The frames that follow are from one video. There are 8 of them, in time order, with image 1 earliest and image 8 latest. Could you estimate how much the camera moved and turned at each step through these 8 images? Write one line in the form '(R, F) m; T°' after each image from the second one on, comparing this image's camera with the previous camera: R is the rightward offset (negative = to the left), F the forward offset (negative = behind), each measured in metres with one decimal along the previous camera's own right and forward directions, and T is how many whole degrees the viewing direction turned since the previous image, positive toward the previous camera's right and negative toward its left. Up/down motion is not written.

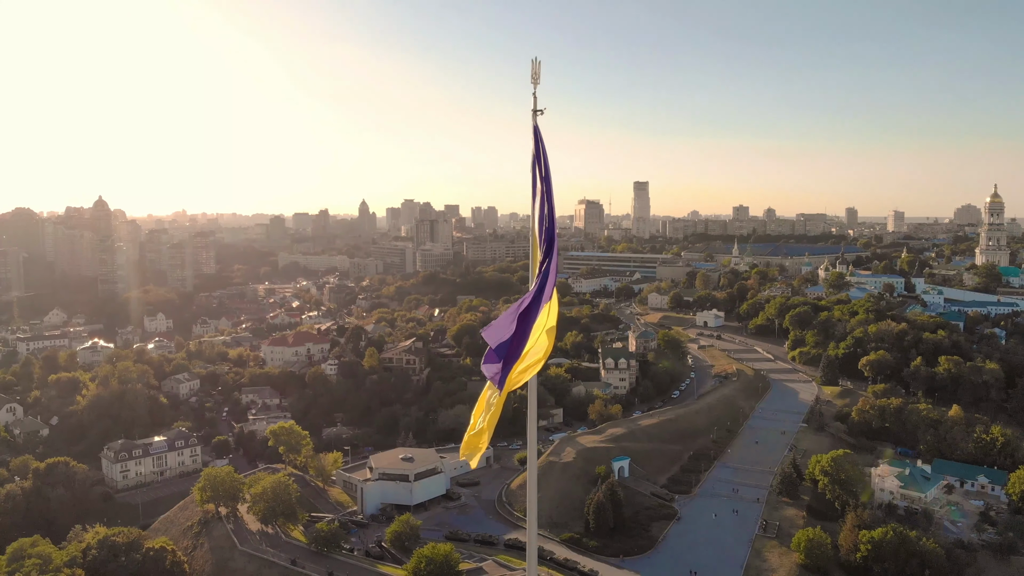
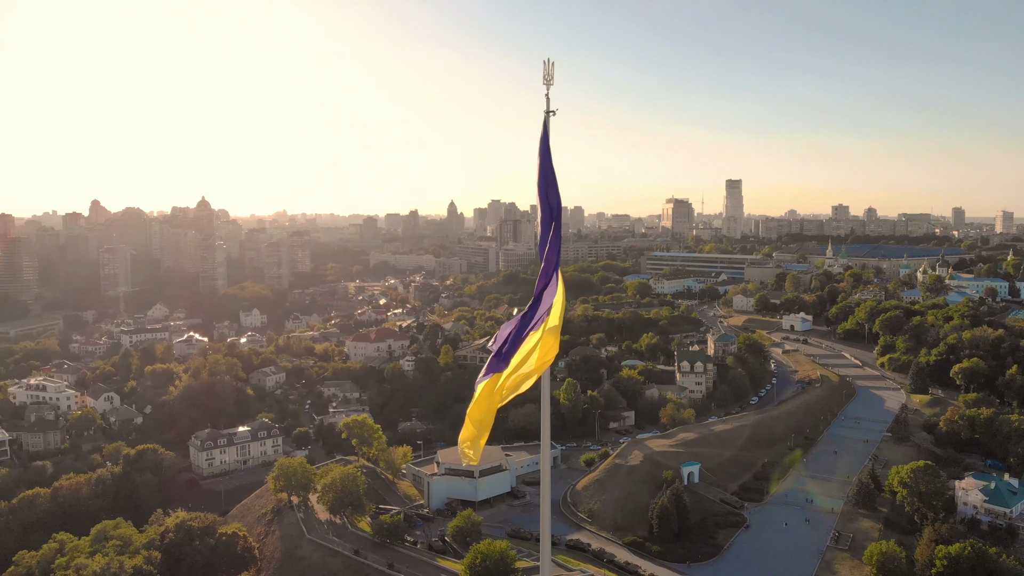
(+1.6, 0.0) m; -7°
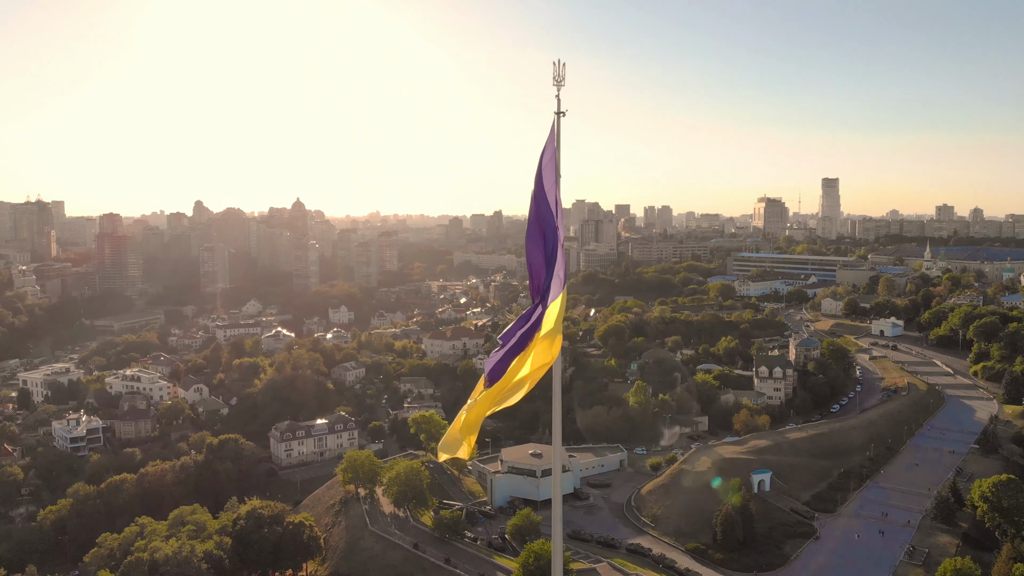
(+1.6, 0.0) m; -7°
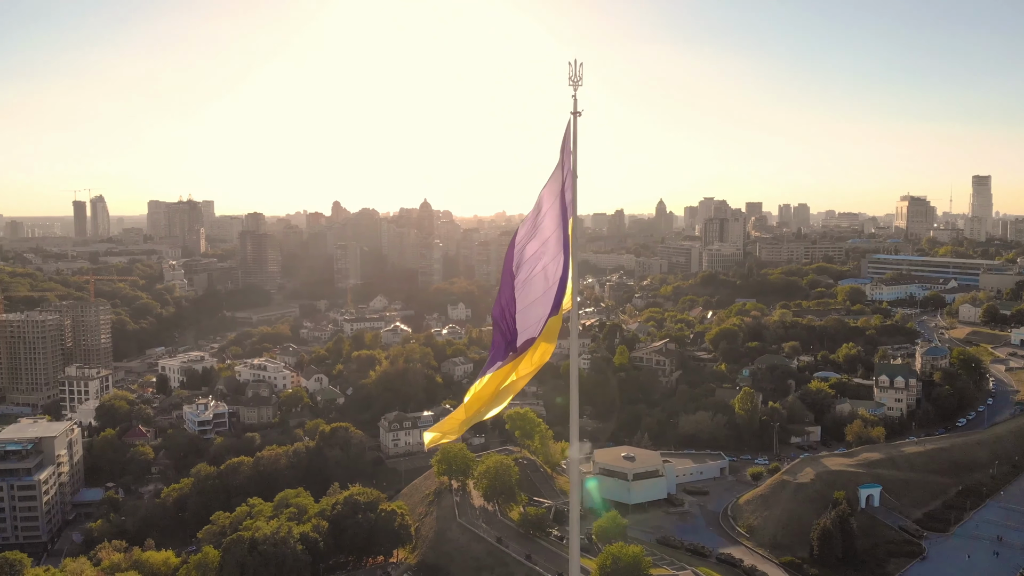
(+2.4, +0.1) m; -10°
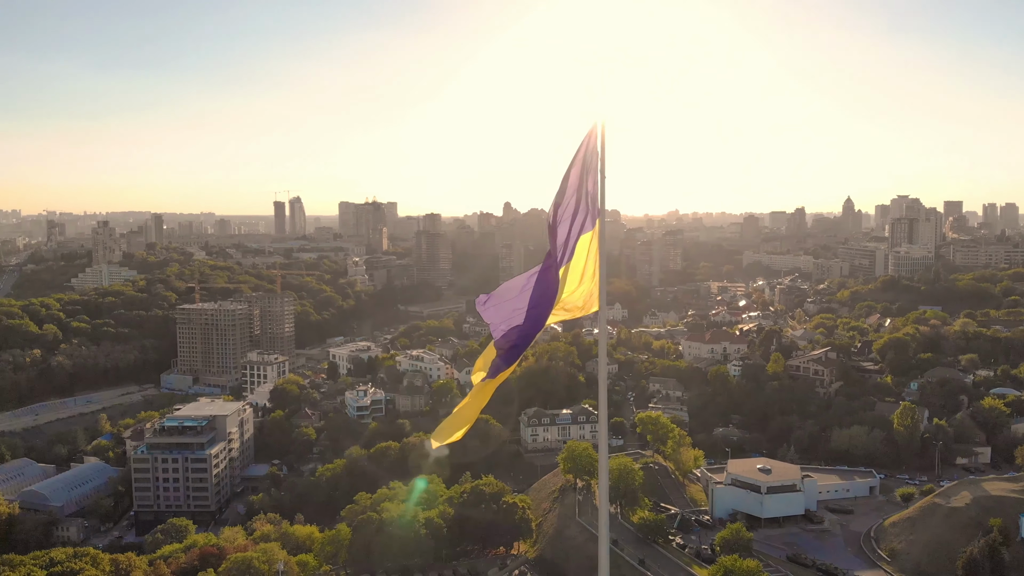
(+3.2, +0.2) m; -14°
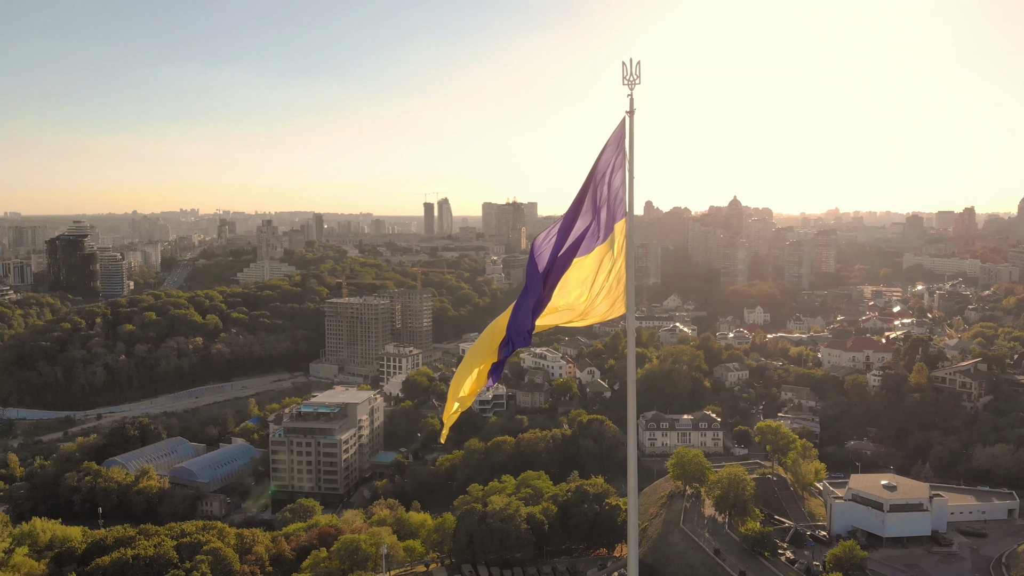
(+2.5, 0.0) m; -12°
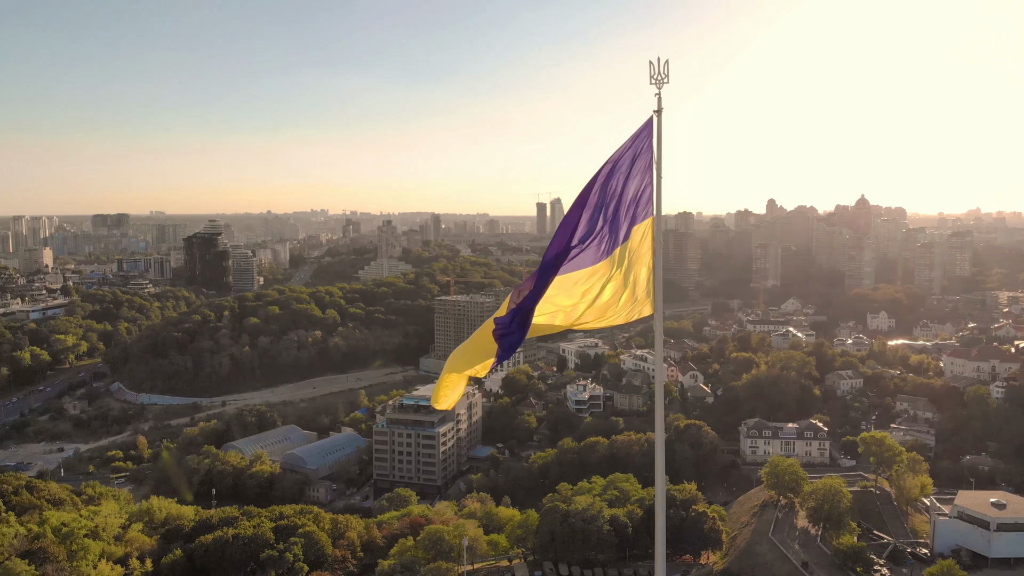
(+1.9, -0.1) m; -9°
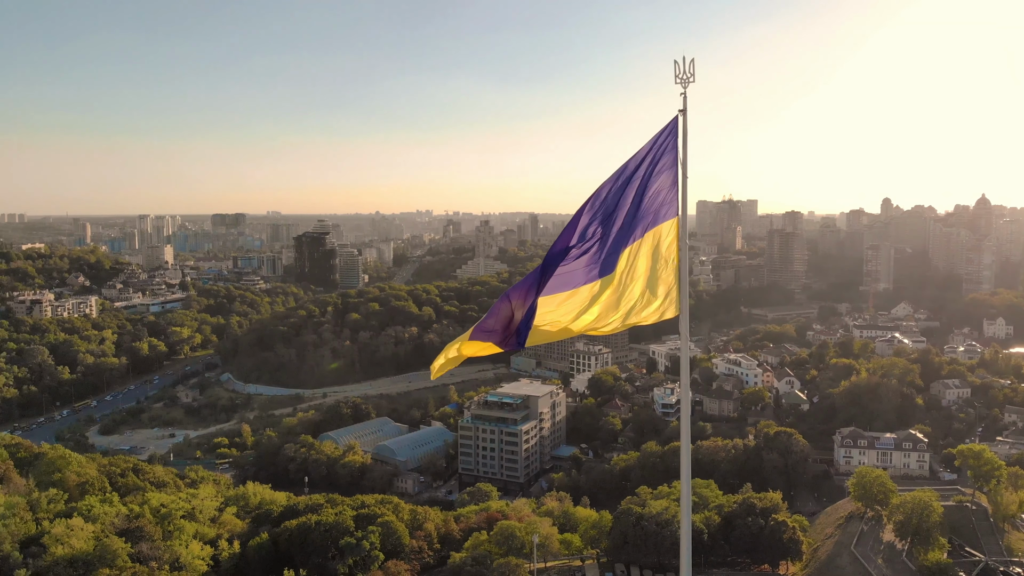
(+1.6, -0.1) m; -8°
